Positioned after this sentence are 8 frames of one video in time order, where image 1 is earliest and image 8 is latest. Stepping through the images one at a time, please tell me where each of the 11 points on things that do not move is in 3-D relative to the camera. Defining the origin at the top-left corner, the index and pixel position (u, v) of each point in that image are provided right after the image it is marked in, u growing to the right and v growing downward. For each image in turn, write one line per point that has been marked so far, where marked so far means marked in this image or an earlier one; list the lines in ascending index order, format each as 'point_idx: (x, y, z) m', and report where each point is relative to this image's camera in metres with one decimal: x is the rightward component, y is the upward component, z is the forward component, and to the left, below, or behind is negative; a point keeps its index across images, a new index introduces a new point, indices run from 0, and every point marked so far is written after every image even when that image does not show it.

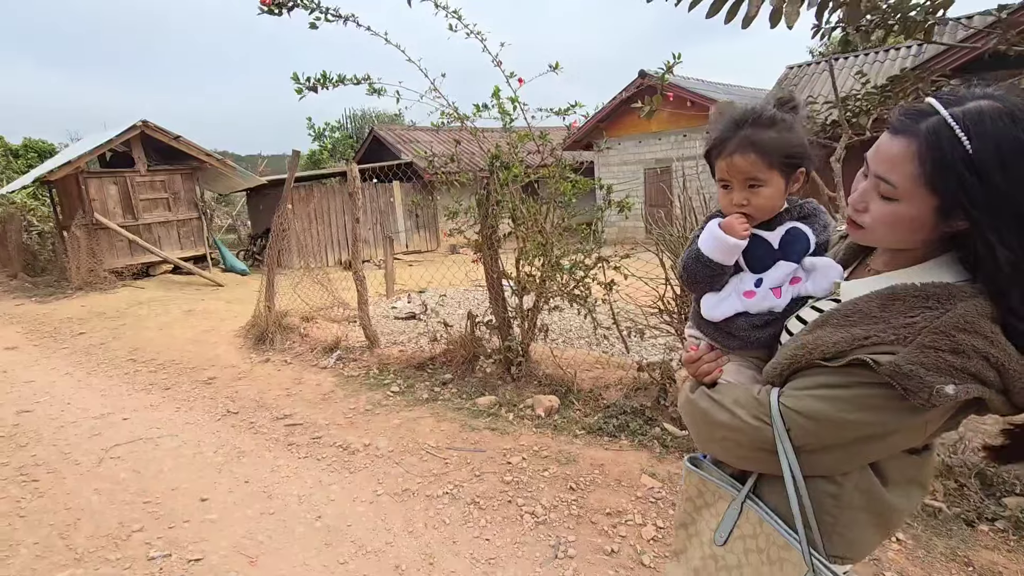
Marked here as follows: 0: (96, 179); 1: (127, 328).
0: (-9.2, +2.4, +11.1) m
1: (-5.7, -0.6, +7.3) m
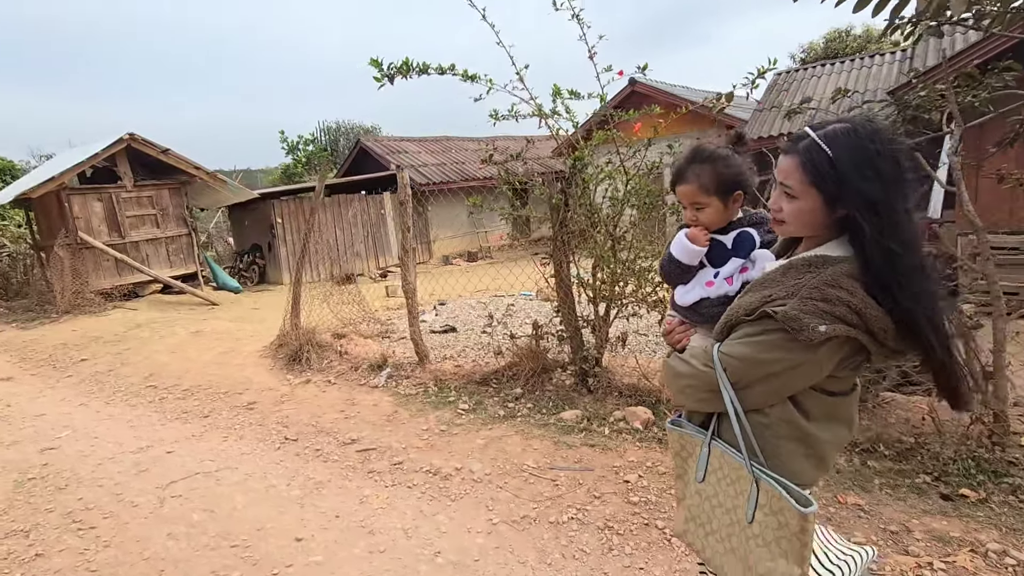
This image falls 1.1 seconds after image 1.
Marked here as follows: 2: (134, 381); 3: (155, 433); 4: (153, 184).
0: (-9.0, +1.9, +10.4) m
1: (-5.2, -0.9, +6.8) m
2: (-4.3, -1.1, +5.7) m
3: (-3.1, -1.2, +4.3) m
4: (-8.3, +2.4, +11.6) m
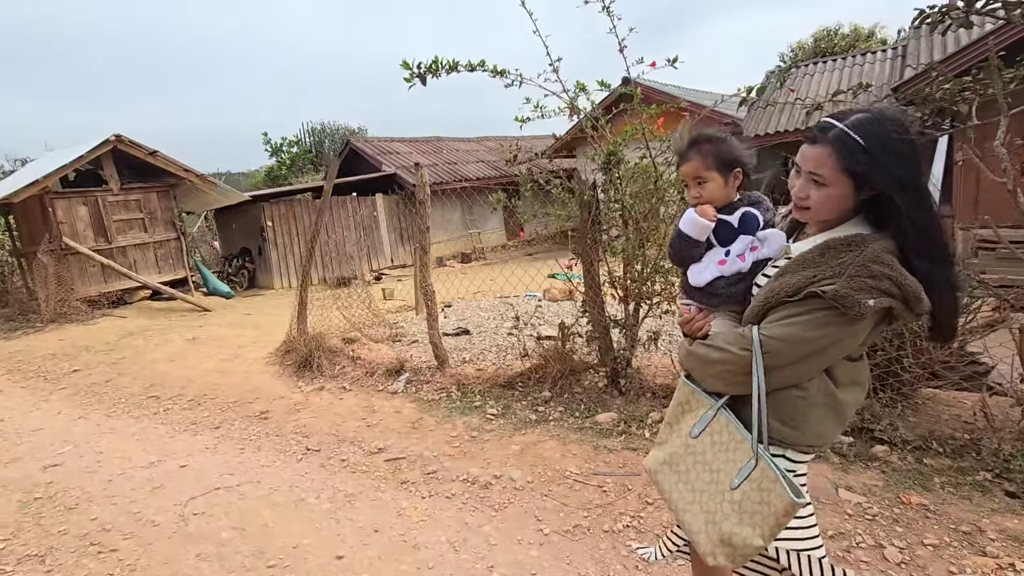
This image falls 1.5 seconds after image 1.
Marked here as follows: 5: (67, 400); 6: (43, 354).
0: (-9.0, +1.8, +10.1) m
1: (-5.0, -1.0, +6.6) m
2: (-4.1, -1.1, +5.5) m
3: (-2.8, -1.3, +4.1) m
4: (-8.3, +2.2, +11.2) m
5: (-4.9, -1.2, +5.5) m
6: (-6.9, -1.0, +7.4) m
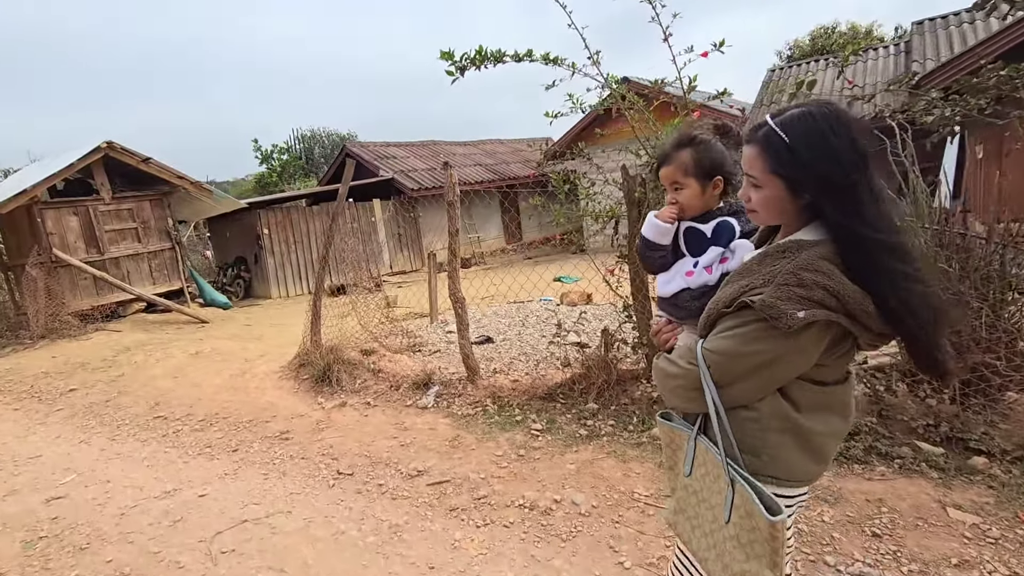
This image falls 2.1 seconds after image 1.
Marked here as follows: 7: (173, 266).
0: (-8.9, +1.5, +9.7) m
1: (-4.8, -1.1, +6.2) m
2: (-3.8, -1.3, +5.1) m
3: (-2.5, -1.4, +3.8) m
4: (-8.2, +2.0, +10.8) m
5: (-4.6, -1.4, +5.1) m
6: (-6.7, -1.2, +7.0) m
7: (-7.8, +0.5, +11.5) m
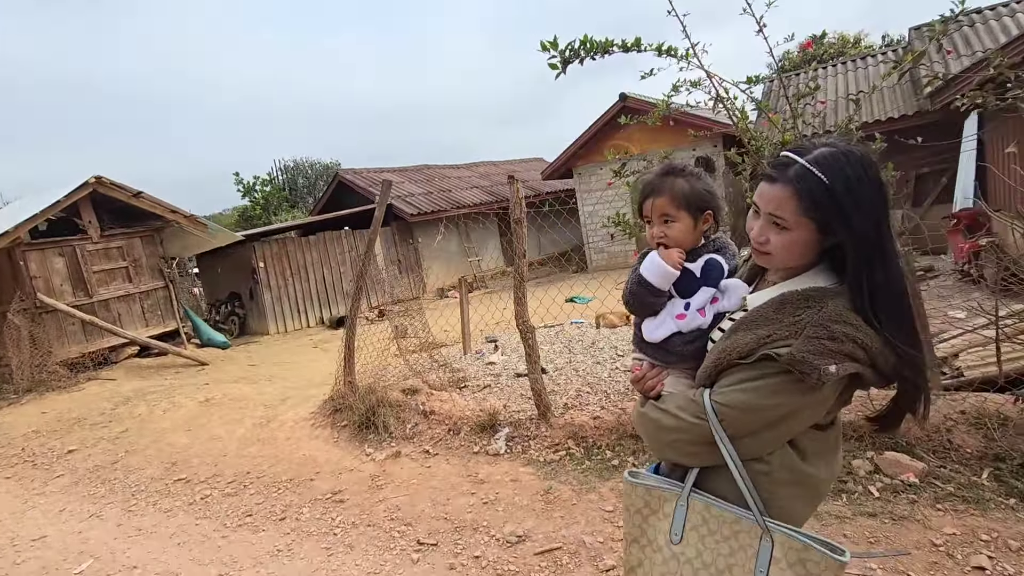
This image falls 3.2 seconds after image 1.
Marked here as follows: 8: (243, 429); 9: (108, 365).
0: (-8.5, +0.6, +9.0) m
1: (-4.2, -1.6, +5.5) m
2: (-3.2, -1.7, +4.5) m
3: (-1.9, -1.7, +3.2) m
4: (-7.9, +1.1, +10.2) m
5: (-4.0, -1.8, +4.5) m
6: (-6.1, -1.8, +6.3) m
7: (-7.5, -0.4, +10.8) m
8: (-2.8, -1.5, +5.2) m
9: (-7.8, -1.5, +9.6) m
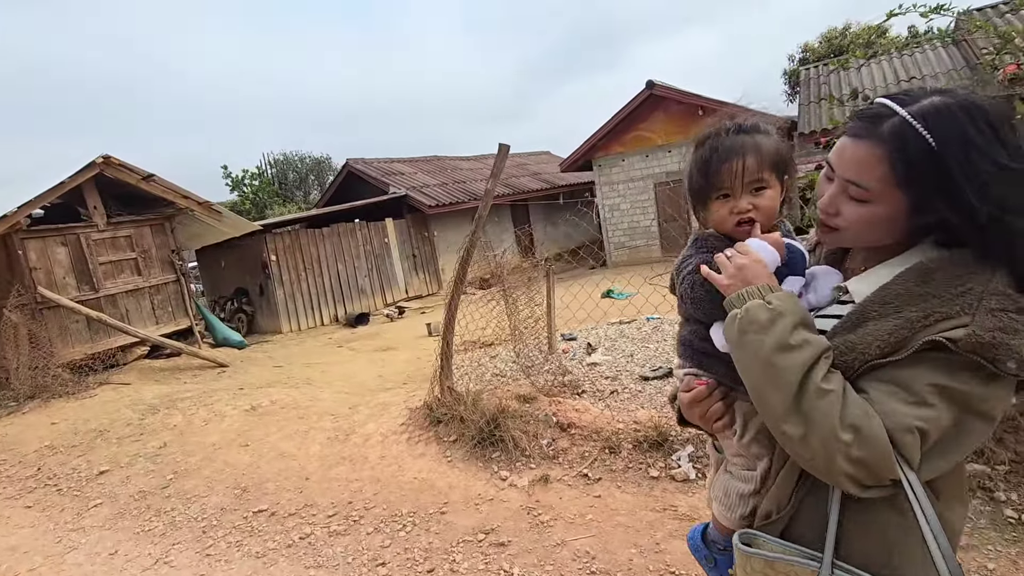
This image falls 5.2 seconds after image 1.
0: (-7.5, +0.8, +8.0) m
1: (-3.1, -1.5, +4.7) m
2: (-2.1, -1.6, +3.7) m
3: (-0.7, -1.6, +2.4) m
4: (-7.0, +1.2, +9.2) m
5: (-2.9, -1.7, +3.6) m
6: (-5.1, -1.7, +5.3) m
7: (-6.6, -0.3, +9.8) m
8: (-1.7, -1.4, +4.4) m
9: (-6.8, -1.4, +8.6) m
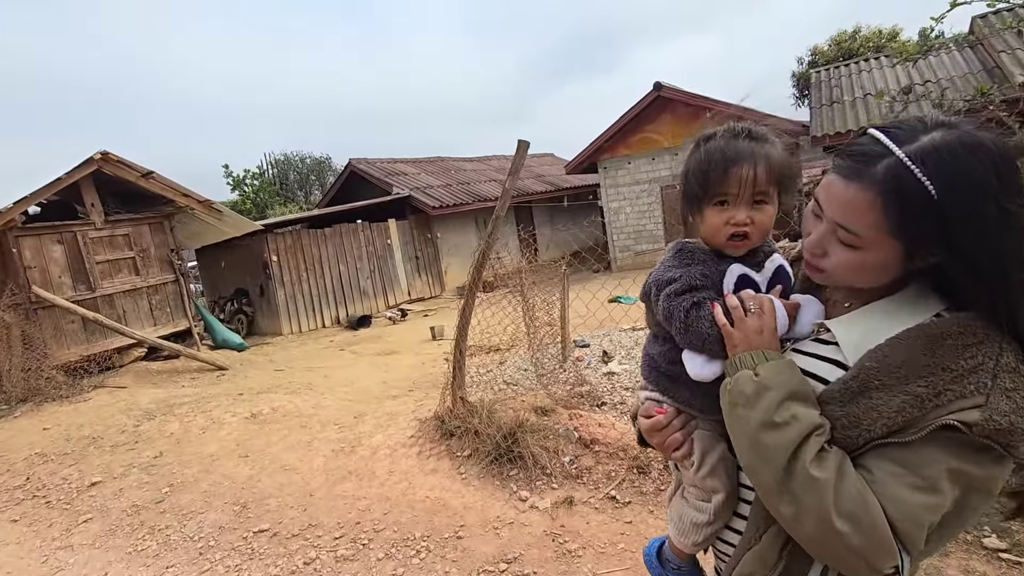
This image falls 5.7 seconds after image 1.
0: (-7.4, +0.8, +7.7) m
1: (-3.0, -1.6, +4.4) m
2: (-2.0, -1.6, +3.4) m
3: (-0.6, -1.6, +2.1) m
4: (-6.8, +1.2, +8.9) m
5: (-2.7, -1.7, +3.4) m
6: (-4.9, -1.7, +5.1) m
7: (-6.4, -0.3, +9.6) m
8: (-1.6, -1.4, +4.1) m
9: (-6.7, -1.4, +8.3) m
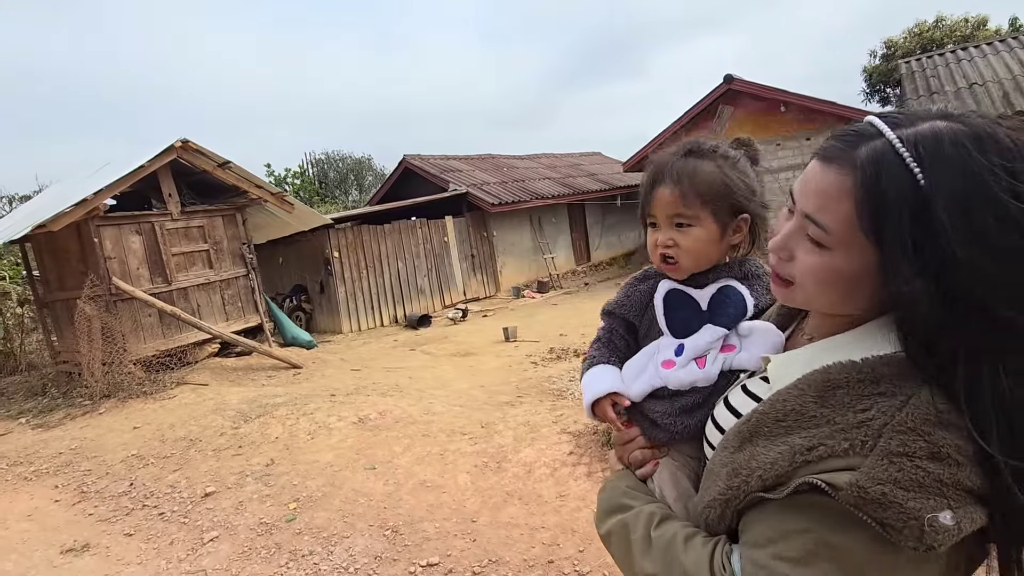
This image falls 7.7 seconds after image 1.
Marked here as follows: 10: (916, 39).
0: (-6.0, +0.9, +7.5) m
1: (-1.8, -1.5, +4.0) m
2: (-0.8, -1.5, +2.9) m
3: (+0.6, -1.6, +1.6) m
4: (-5.3, +1.3, +8.7) m
5: (-1.5, -1.7, +2.9) m
6: (-3.7, -1.6, +4.7) m
7: (-4.9, -0.2, +9.3) m
8: (-0.4, -1.3, +3.6) m
9: (-5.3, -1.3, +8.1) m
10: (+13.5, +8.3, +16.6) m
